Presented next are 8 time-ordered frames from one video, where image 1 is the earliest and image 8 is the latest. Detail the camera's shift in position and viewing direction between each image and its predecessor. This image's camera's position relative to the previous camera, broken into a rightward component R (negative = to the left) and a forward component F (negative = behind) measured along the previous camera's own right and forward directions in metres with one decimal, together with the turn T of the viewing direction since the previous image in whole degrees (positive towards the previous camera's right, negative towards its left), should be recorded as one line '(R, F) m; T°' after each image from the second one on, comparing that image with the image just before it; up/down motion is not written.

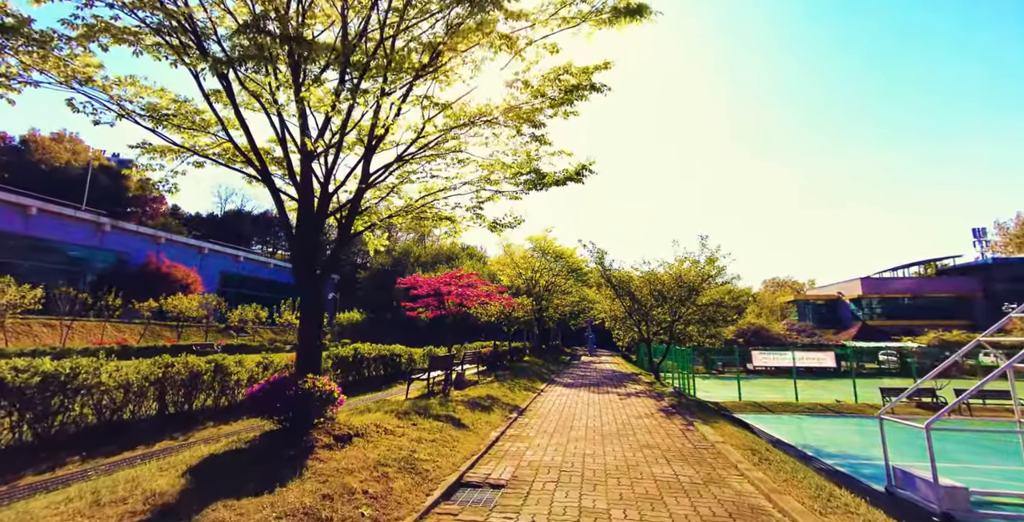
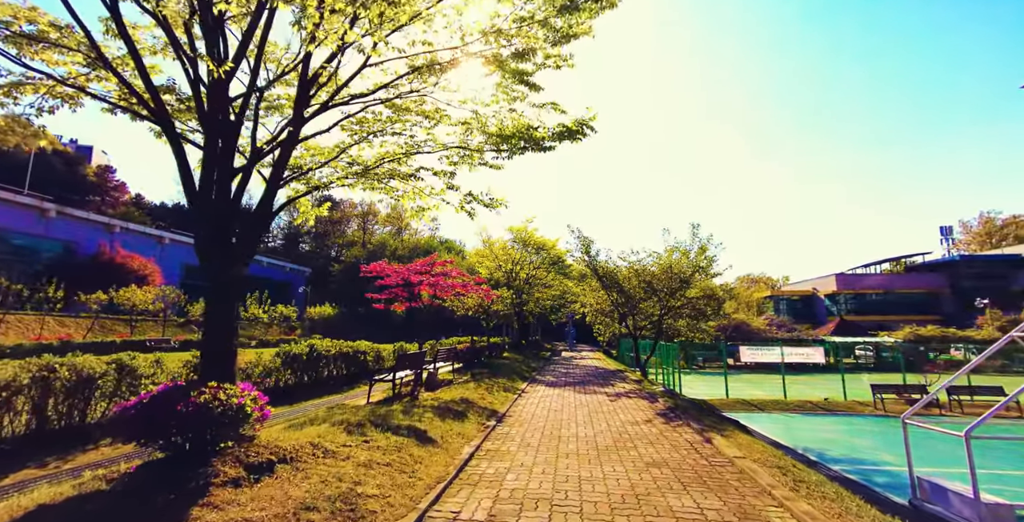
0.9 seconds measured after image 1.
(0.0, +1.3) m; +3°
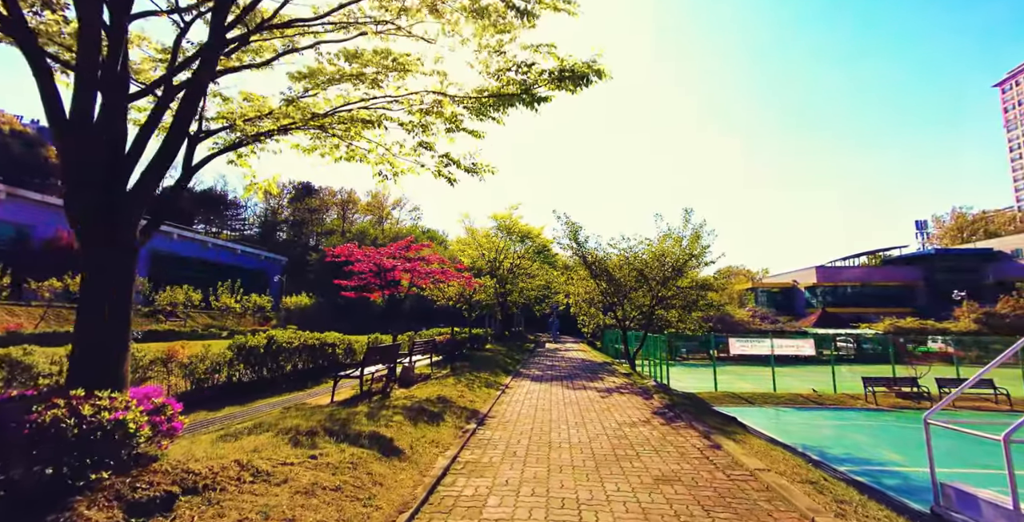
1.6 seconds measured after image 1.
(0.0, +1.0) m; +2°
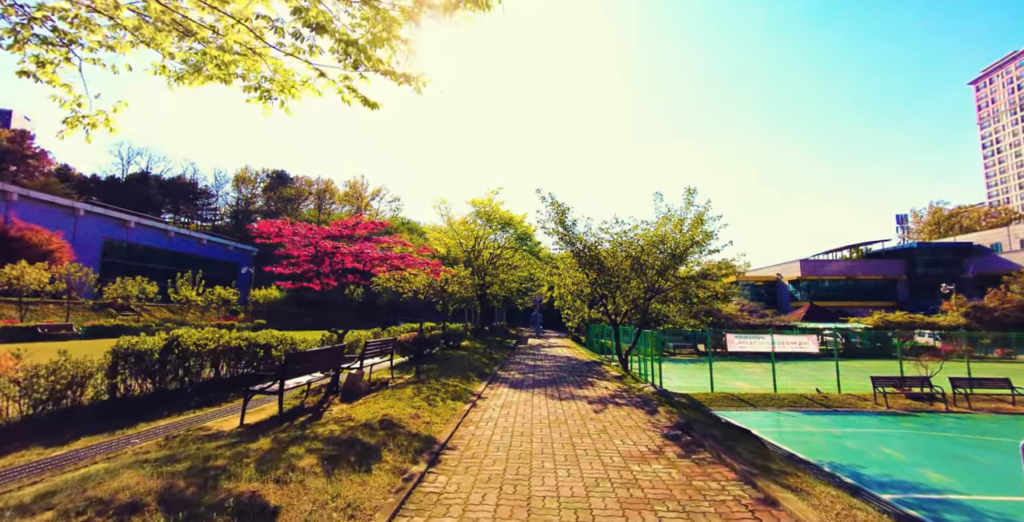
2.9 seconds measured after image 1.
(+0.2, +2.0) m; +2°
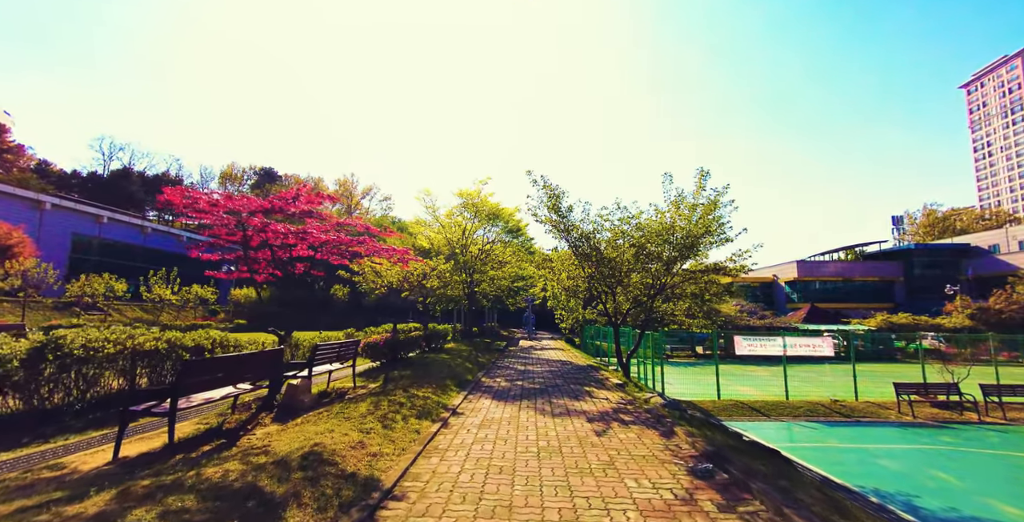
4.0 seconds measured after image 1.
(+0.2, +1.6) m; +1°
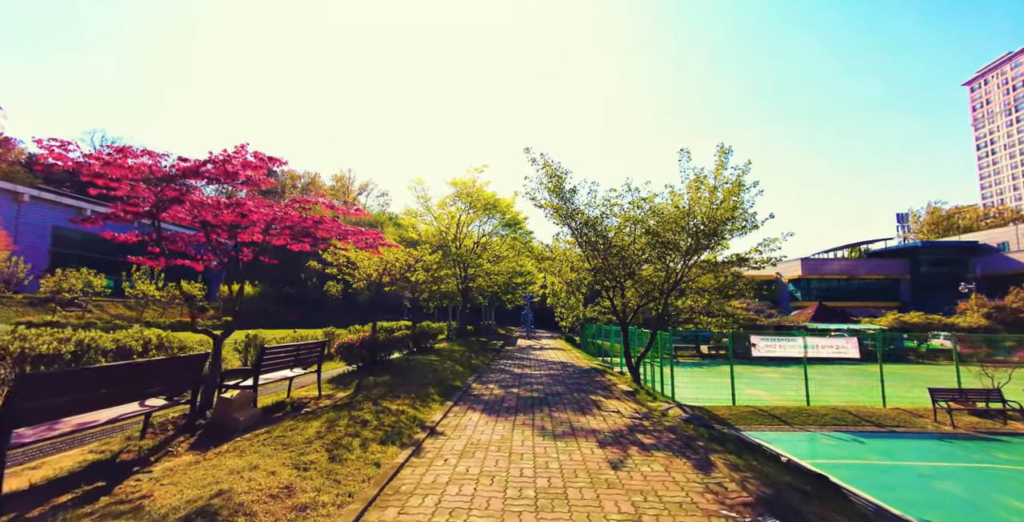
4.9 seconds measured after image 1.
(+0.1, +1.4) m; 0°
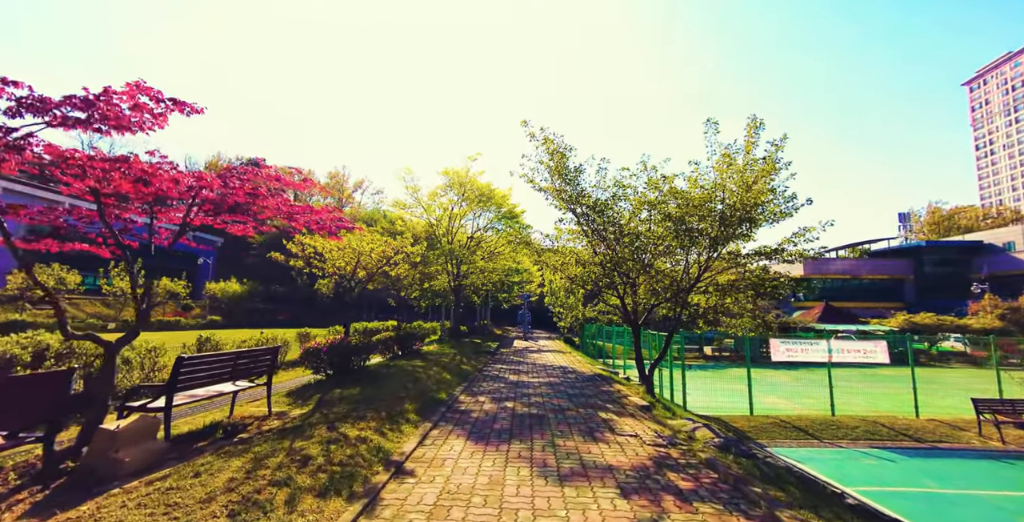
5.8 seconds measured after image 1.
(0.0, +1.5) m; 0°
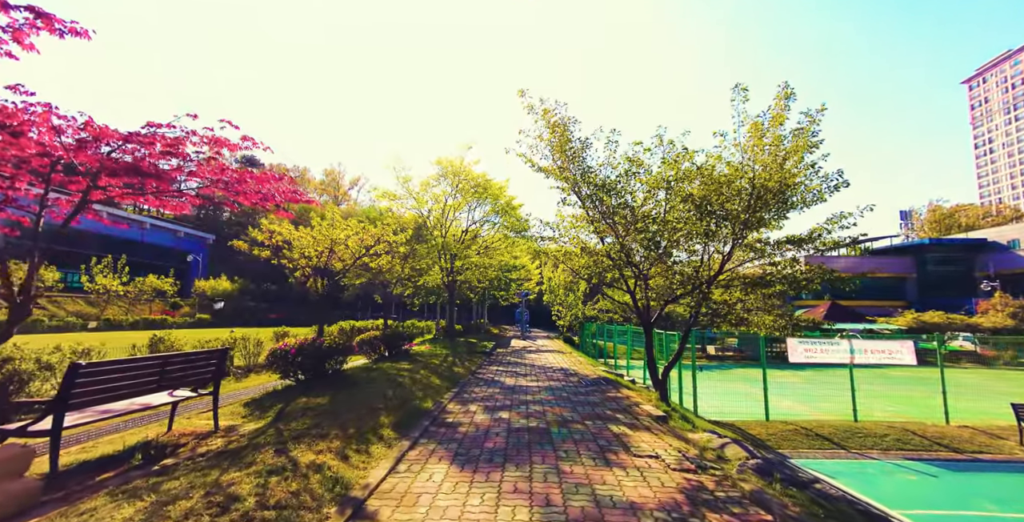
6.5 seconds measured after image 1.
(0.0, +1.1) m; 0°
